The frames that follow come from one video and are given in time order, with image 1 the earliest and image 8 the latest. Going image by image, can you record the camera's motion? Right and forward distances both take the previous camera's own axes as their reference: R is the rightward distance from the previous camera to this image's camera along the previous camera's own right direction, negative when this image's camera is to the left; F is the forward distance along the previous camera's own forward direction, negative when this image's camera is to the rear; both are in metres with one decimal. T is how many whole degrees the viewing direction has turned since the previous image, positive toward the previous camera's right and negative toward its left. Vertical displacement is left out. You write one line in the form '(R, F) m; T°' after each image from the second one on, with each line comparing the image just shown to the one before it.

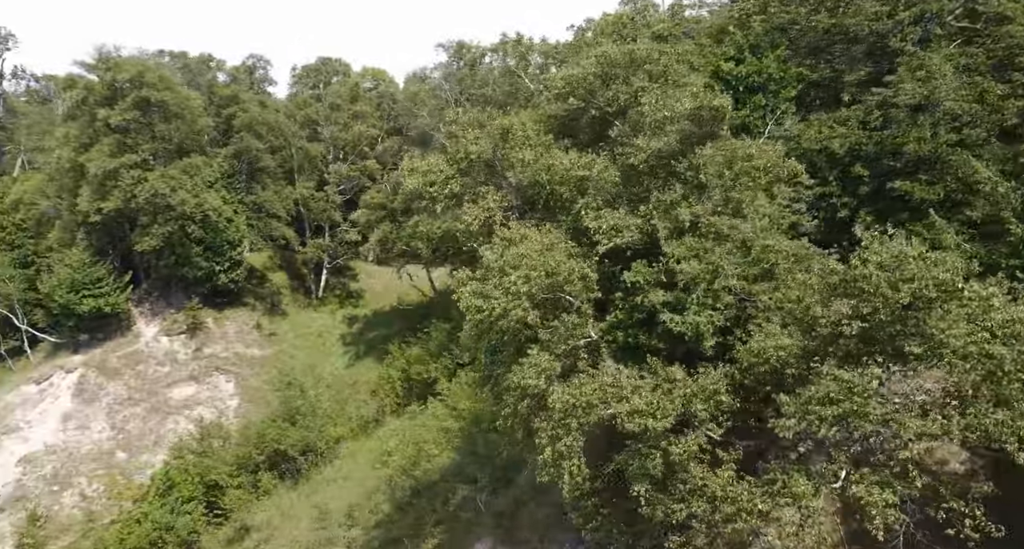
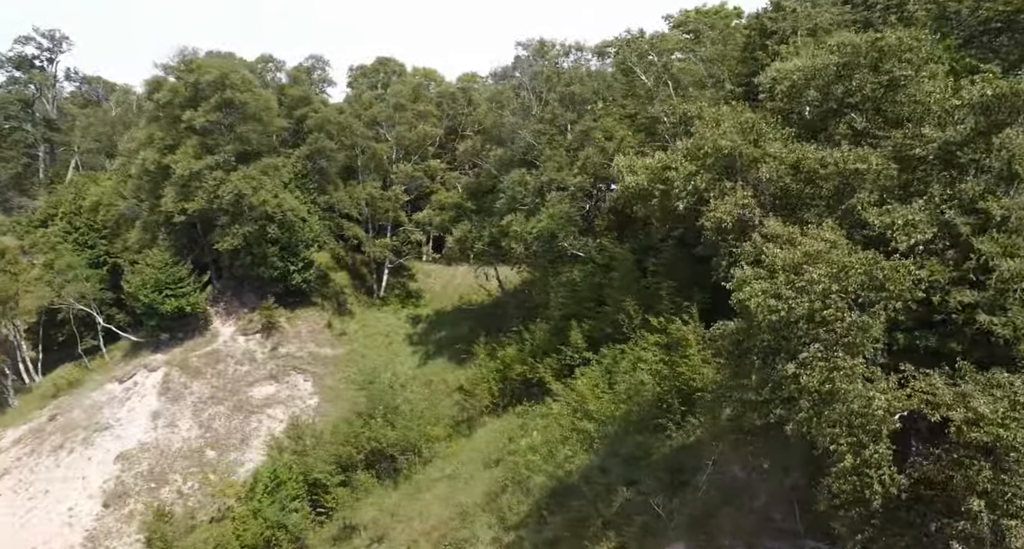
(-2.5, +0.2) m; -2°
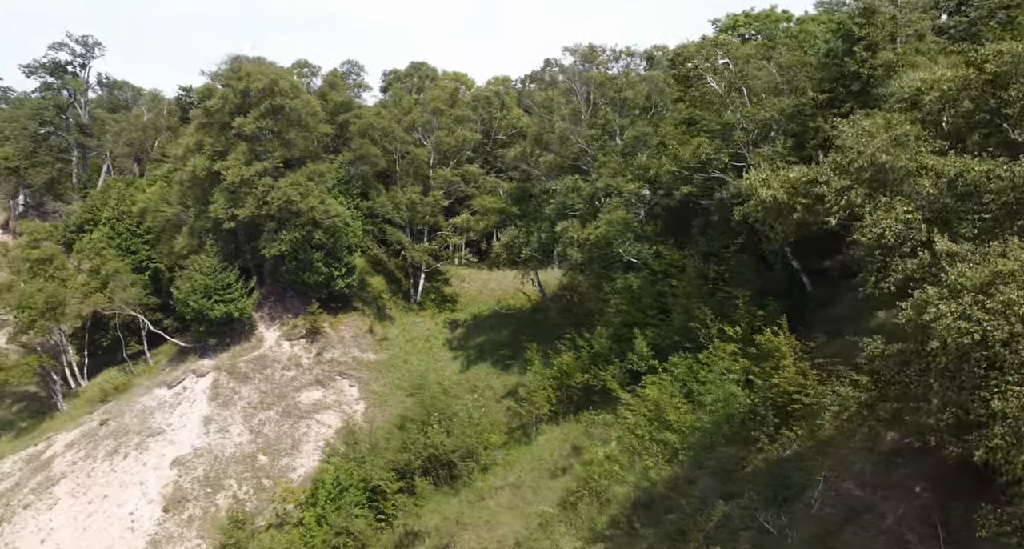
(-1.5, +0.1) m; -1°
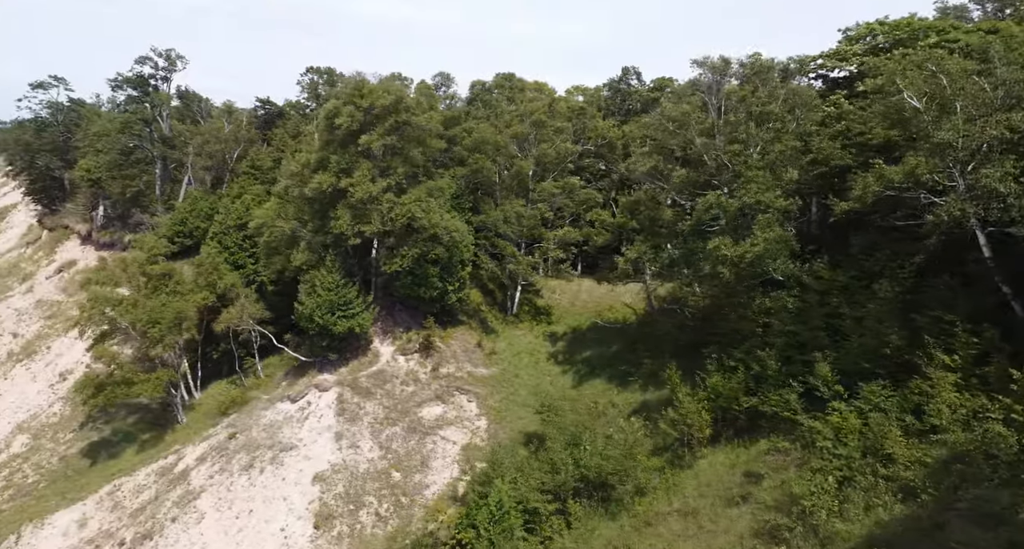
(-4.1, +0.2) m; -3°
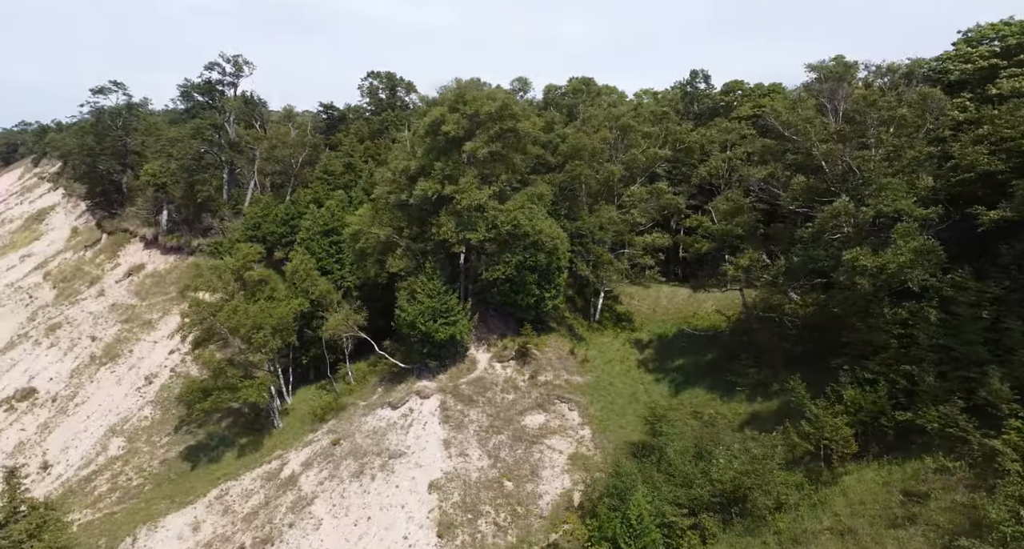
(-3.6, +0.2) m; -2°
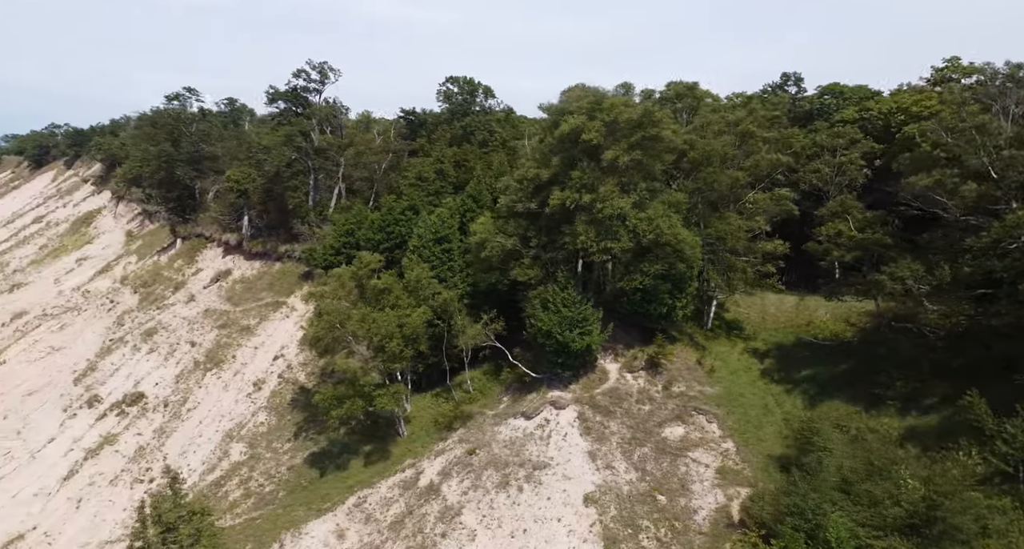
(-4.9, +0.2) m; -3°
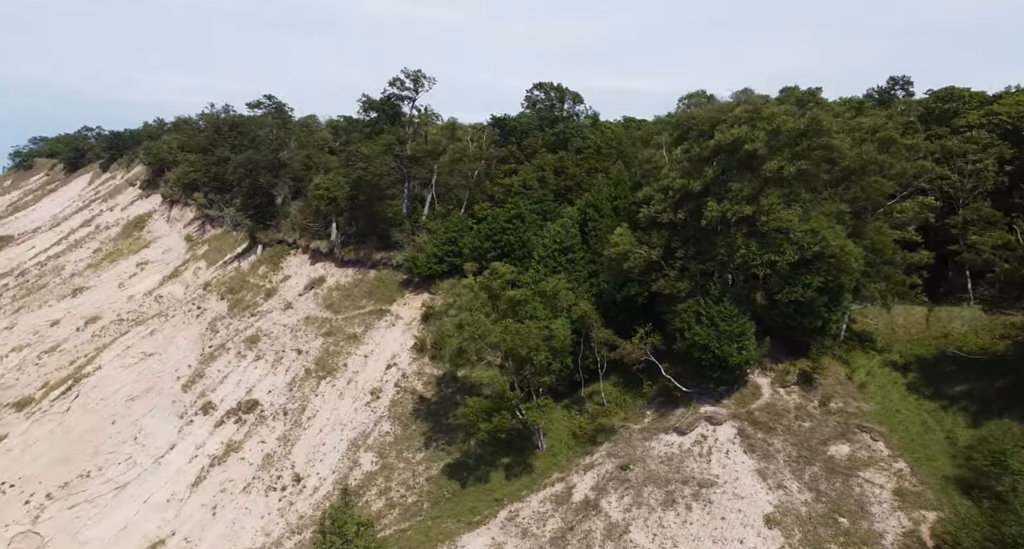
(-5.5, +0.2) m; -3°
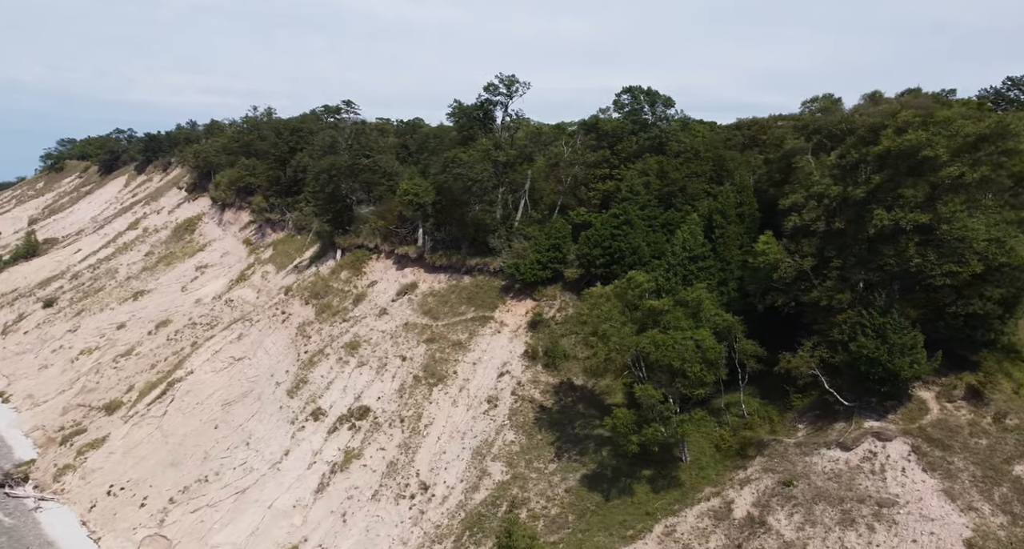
(-5.6, +0.3) m; -3°
